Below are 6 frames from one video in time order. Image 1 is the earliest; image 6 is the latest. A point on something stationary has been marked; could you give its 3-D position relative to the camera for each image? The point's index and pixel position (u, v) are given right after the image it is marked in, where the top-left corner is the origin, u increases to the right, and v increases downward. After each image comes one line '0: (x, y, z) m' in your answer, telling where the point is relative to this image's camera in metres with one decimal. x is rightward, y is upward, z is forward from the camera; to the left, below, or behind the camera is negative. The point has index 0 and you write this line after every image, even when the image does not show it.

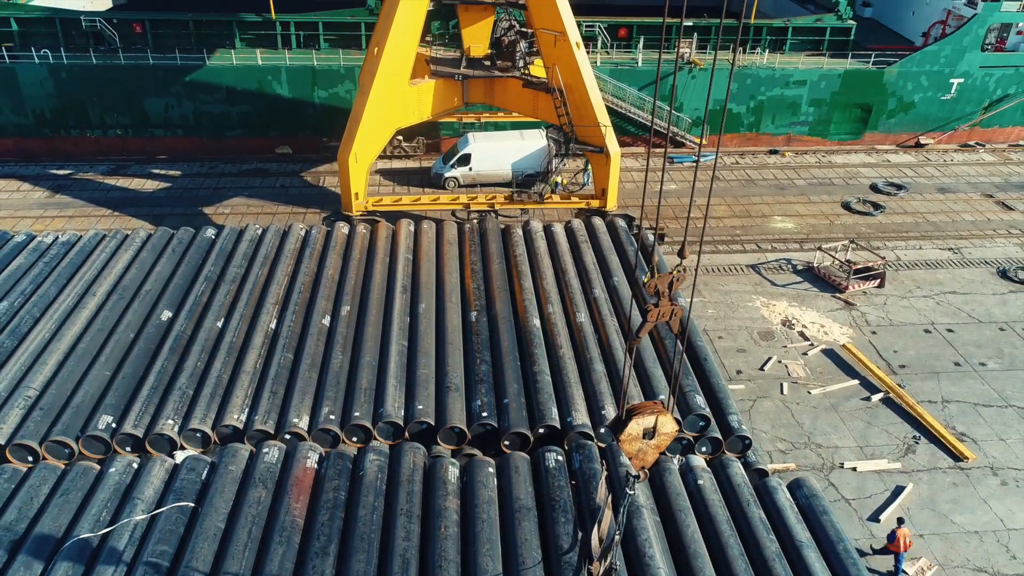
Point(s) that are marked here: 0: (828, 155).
0: (+7.3, +3.1, +18.8) m
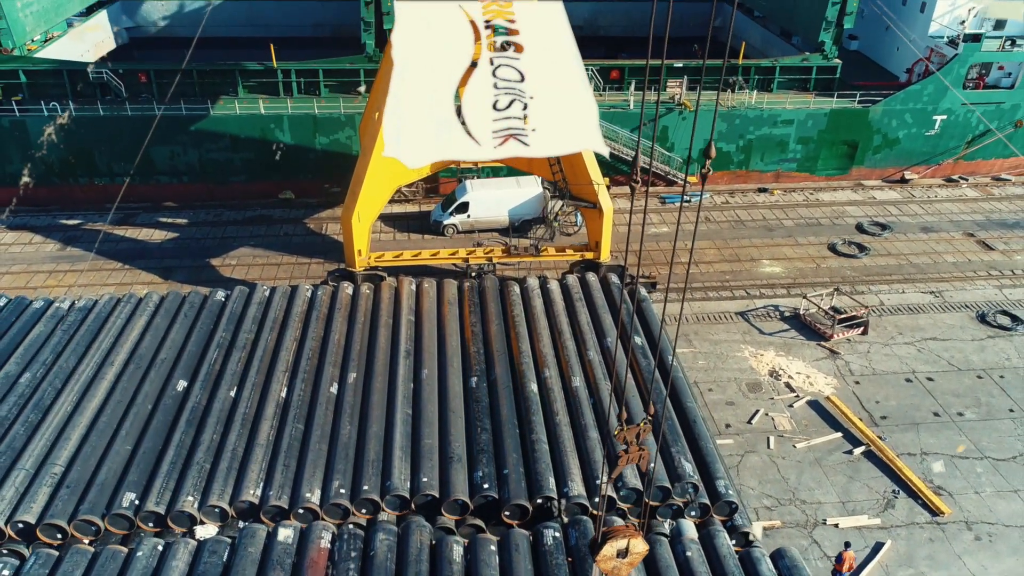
0: (+7.2, +2.3, +19.4) m
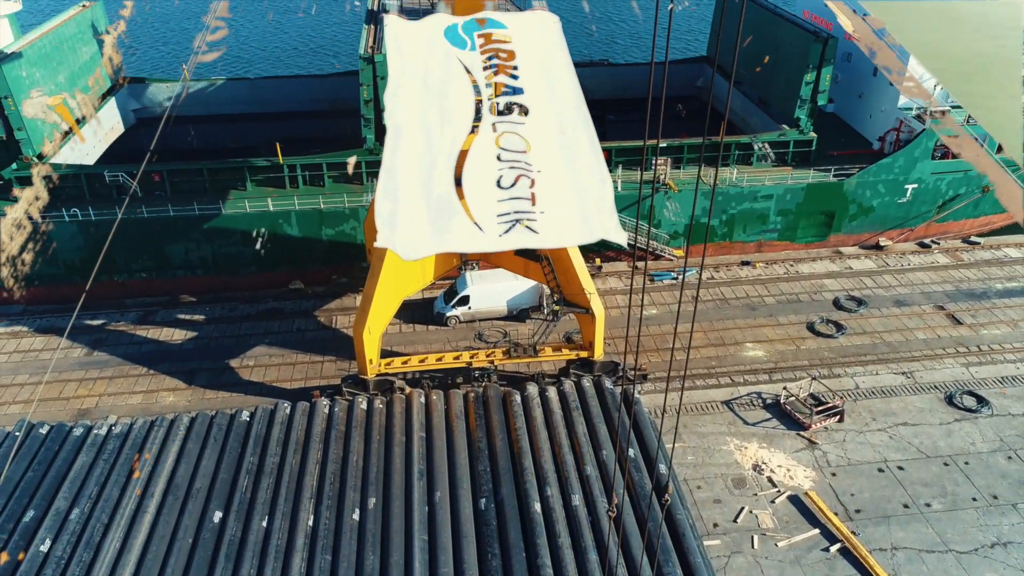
0: (+7.1, +0.7, +20.5) m
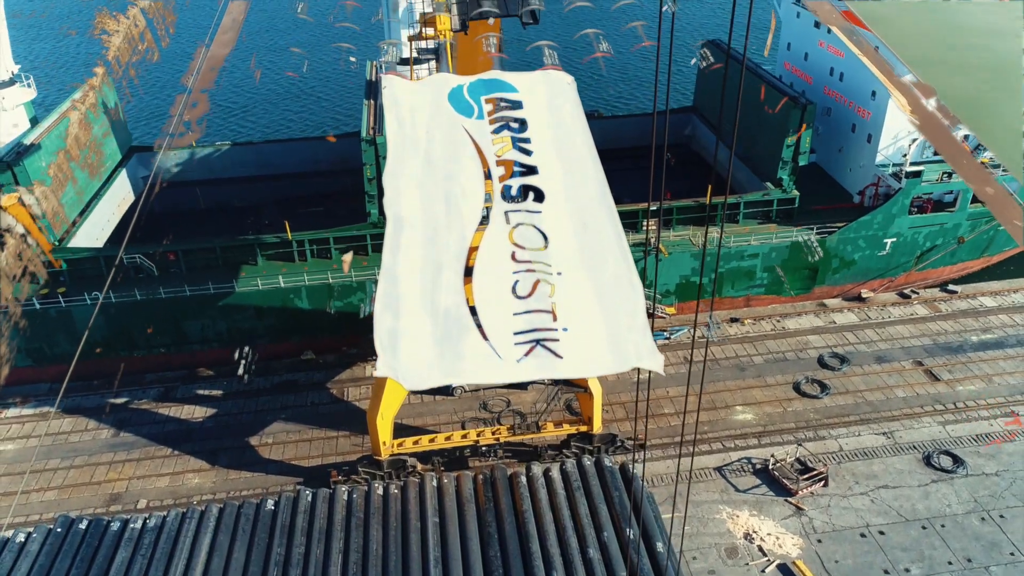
0: (+7.1, -0.8, +21.6) m
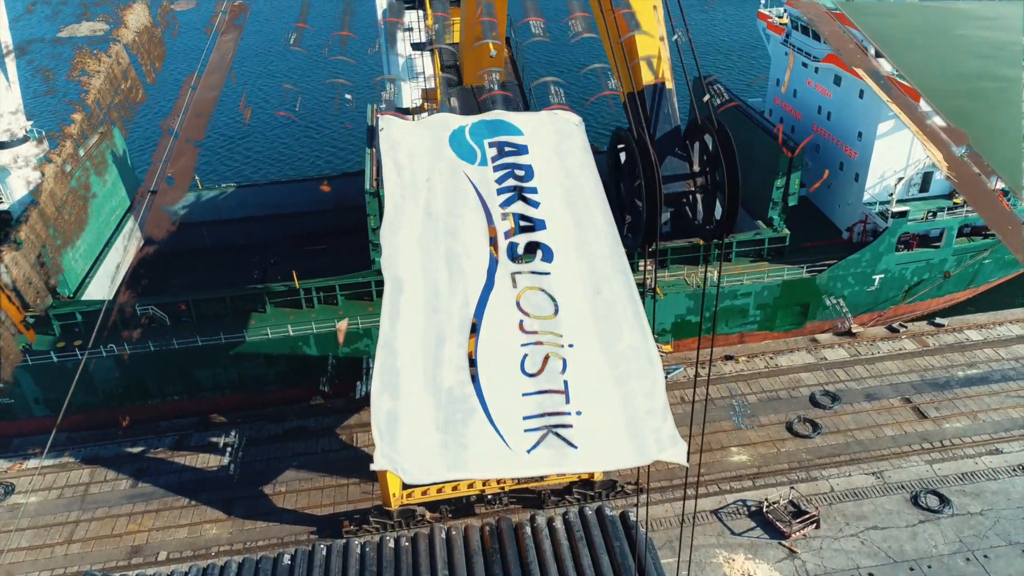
0: (+7.2, -1.8, +22.3) m
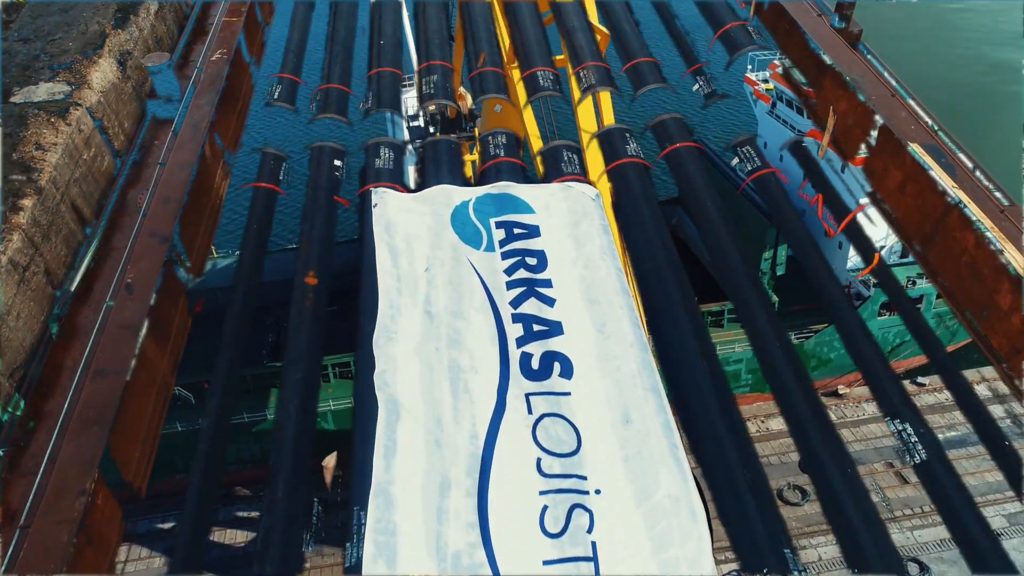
0: (+7.3, -3.7, +23.6) m
